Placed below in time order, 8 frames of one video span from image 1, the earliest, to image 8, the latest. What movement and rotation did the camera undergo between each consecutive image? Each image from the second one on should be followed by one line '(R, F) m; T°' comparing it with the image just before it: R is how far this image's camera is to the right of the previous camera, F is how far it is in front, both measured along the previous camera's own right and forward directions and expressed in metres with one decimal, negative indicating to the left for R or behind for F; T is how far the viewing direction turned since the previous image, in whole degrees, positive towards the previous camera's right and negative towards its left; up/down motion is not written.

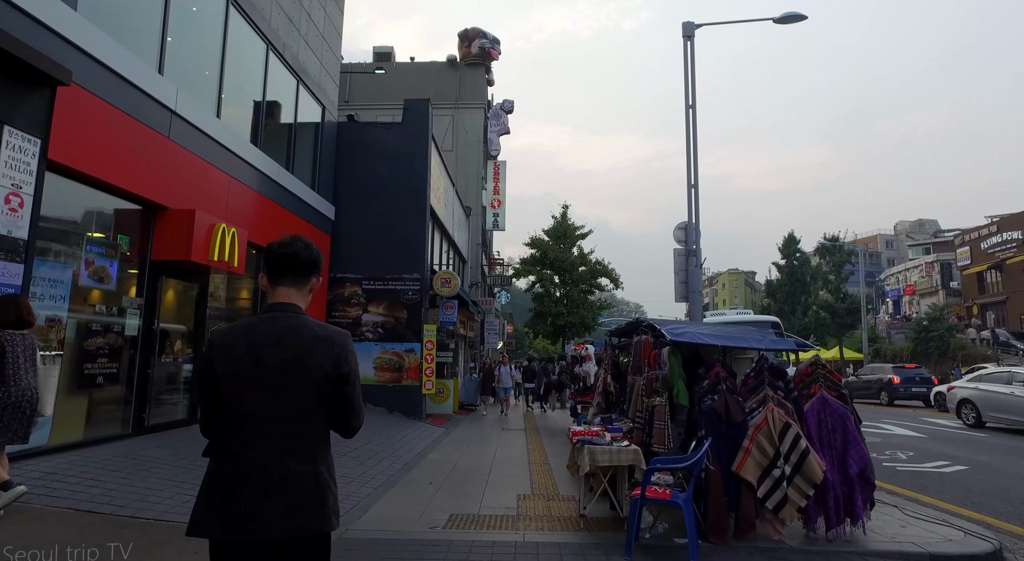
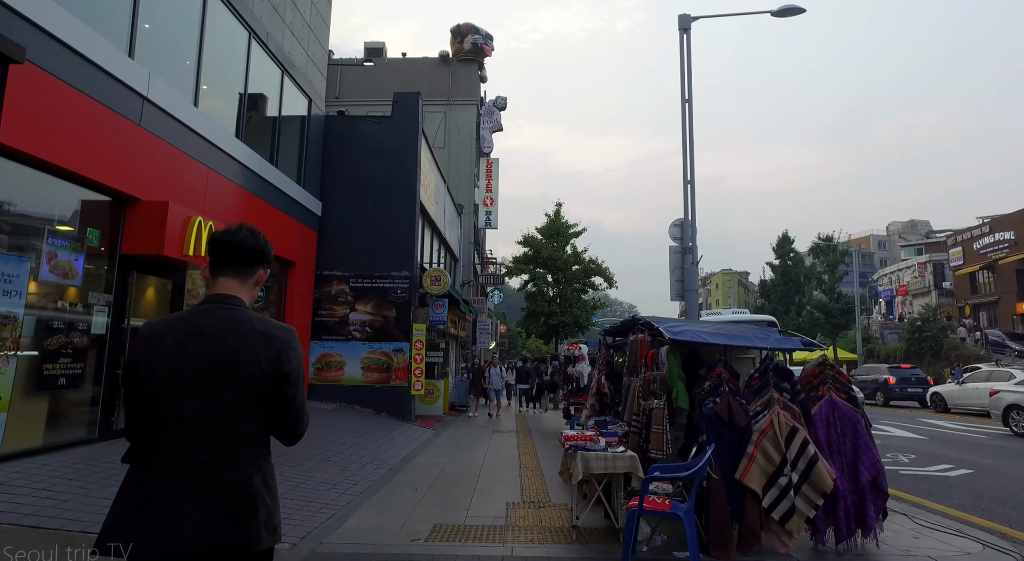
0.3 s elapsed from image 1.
(0.0, +0.4) m; +1°
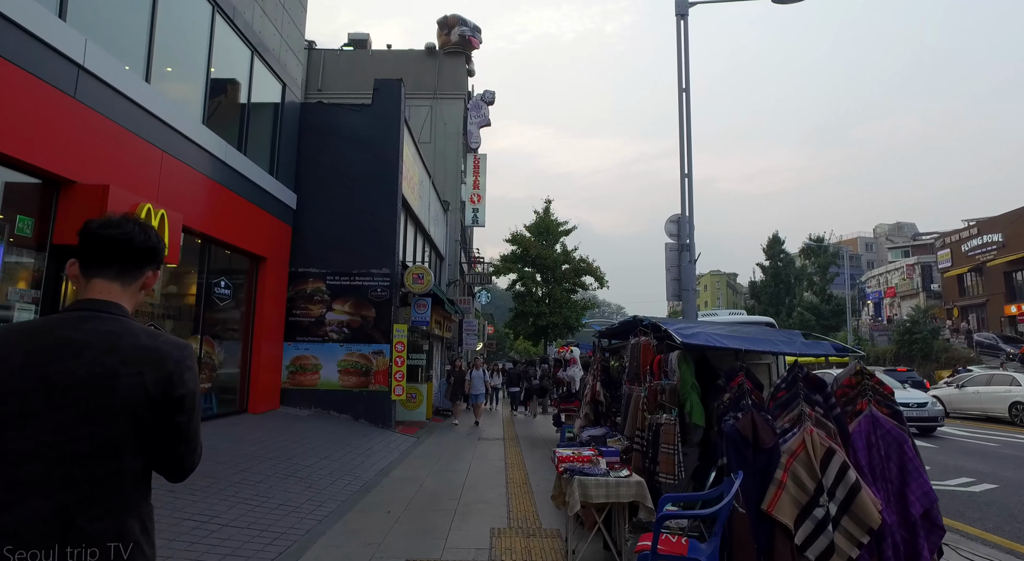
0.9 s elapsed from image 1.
(0.0, +0.8) m; +1°
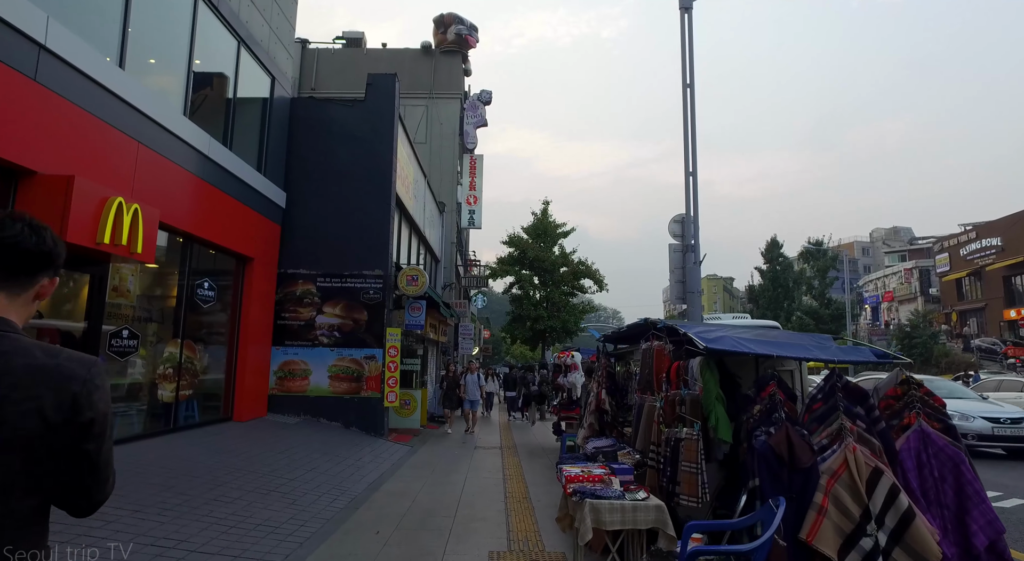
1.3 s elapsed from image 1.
(0.0, +0.5) m; 0°
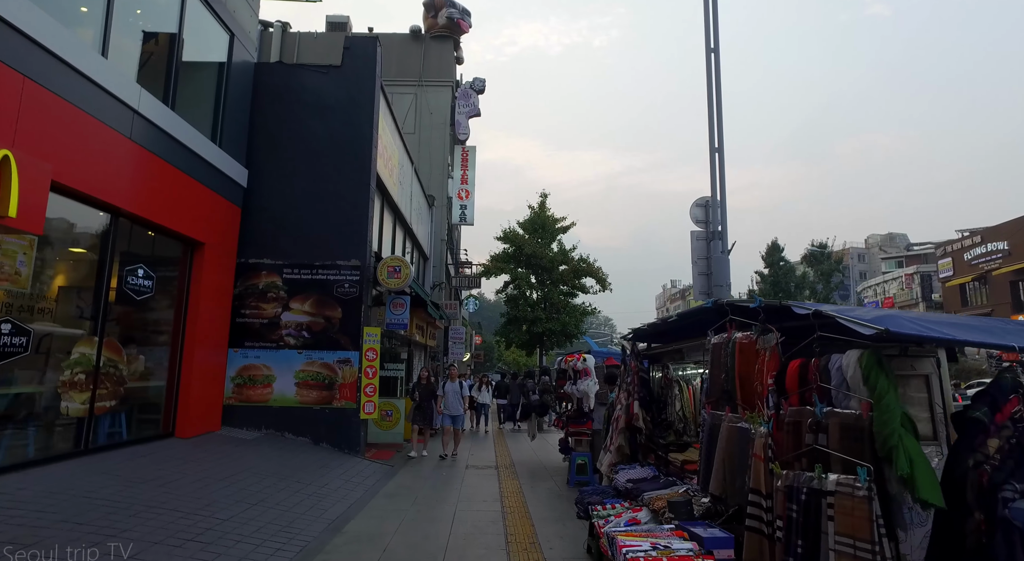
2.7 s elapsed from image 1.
(-0.1, +1.8) m; +1°
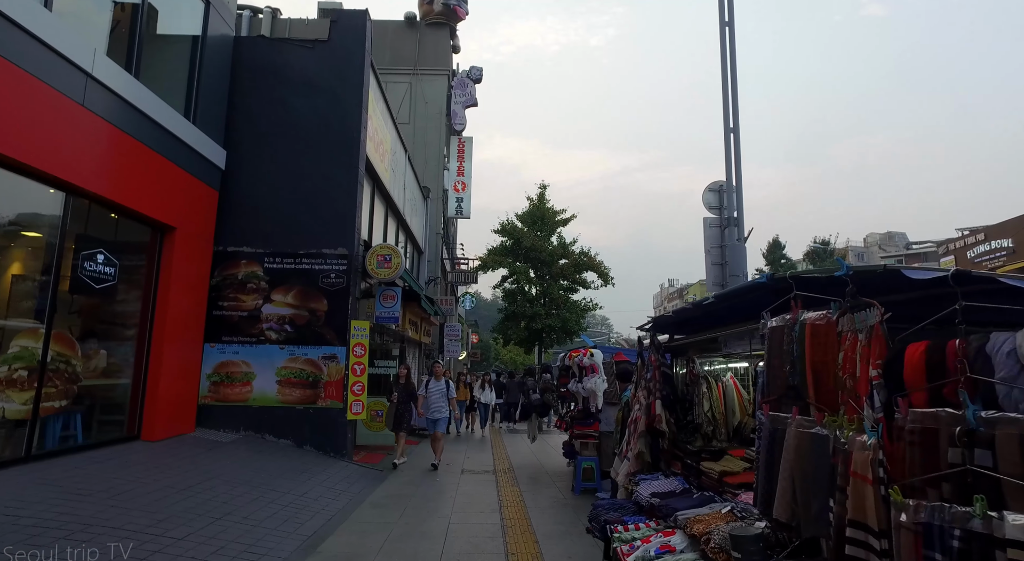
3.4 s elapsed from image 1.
(0.0, +0.8) m; 0°
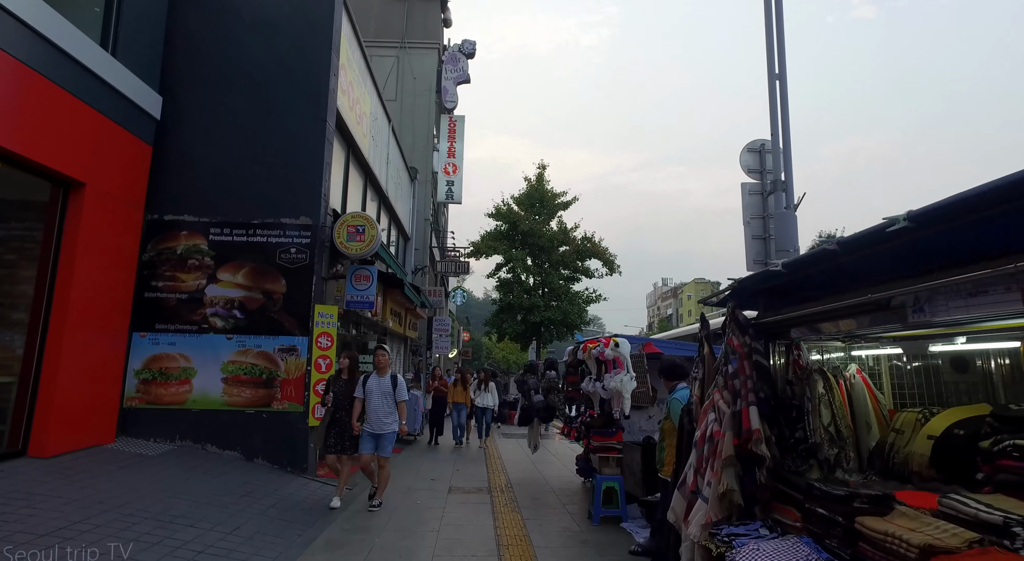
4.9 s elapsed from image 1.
(-0.1, +1.9) m; +1°
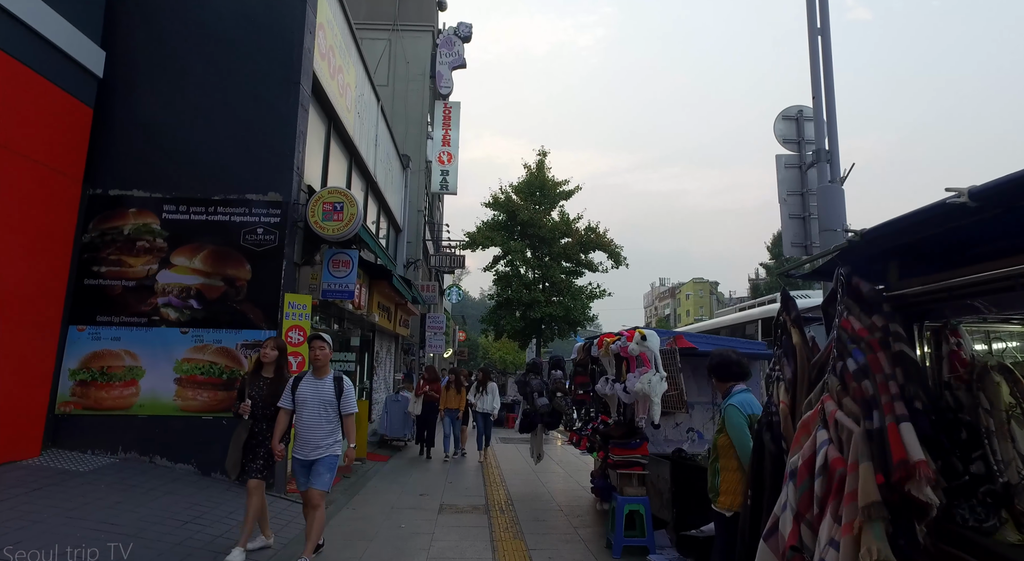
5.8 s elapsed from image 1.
(-0.1, +1.2) m; 0°
